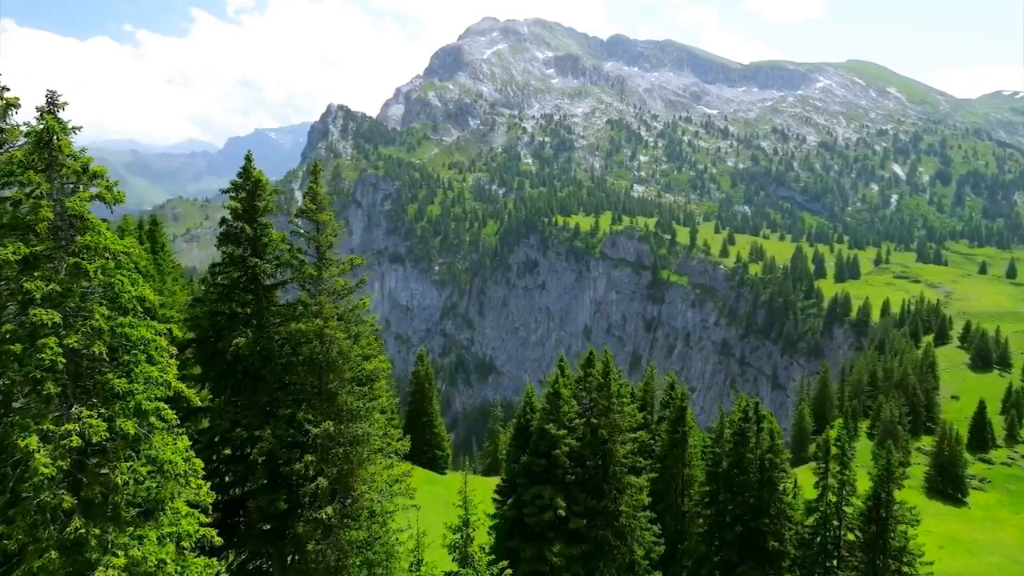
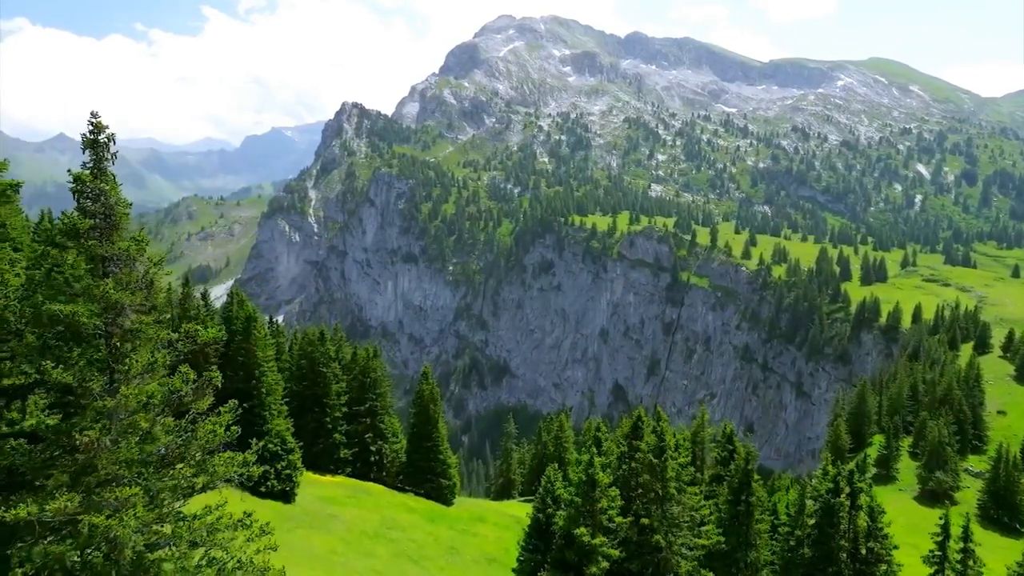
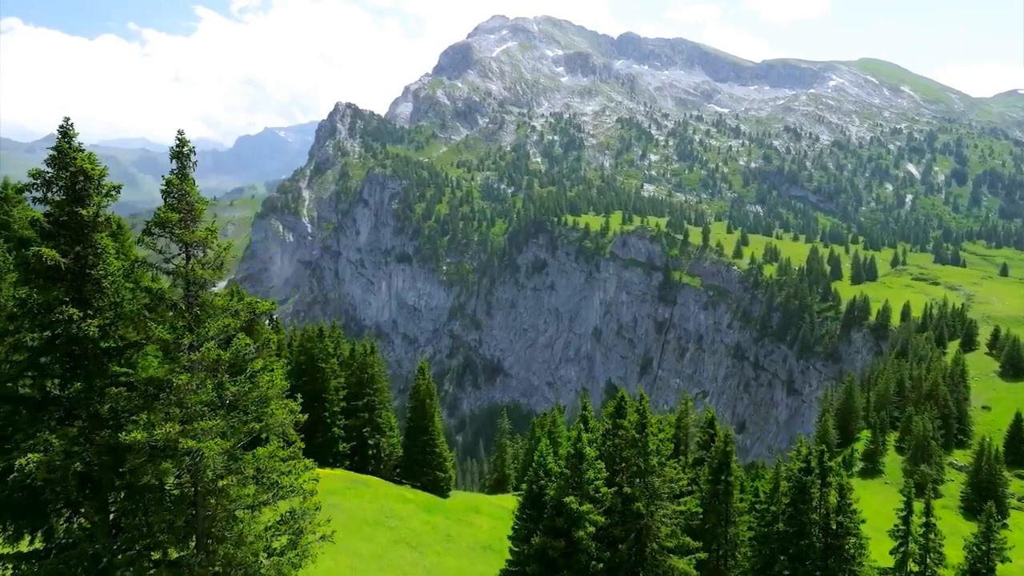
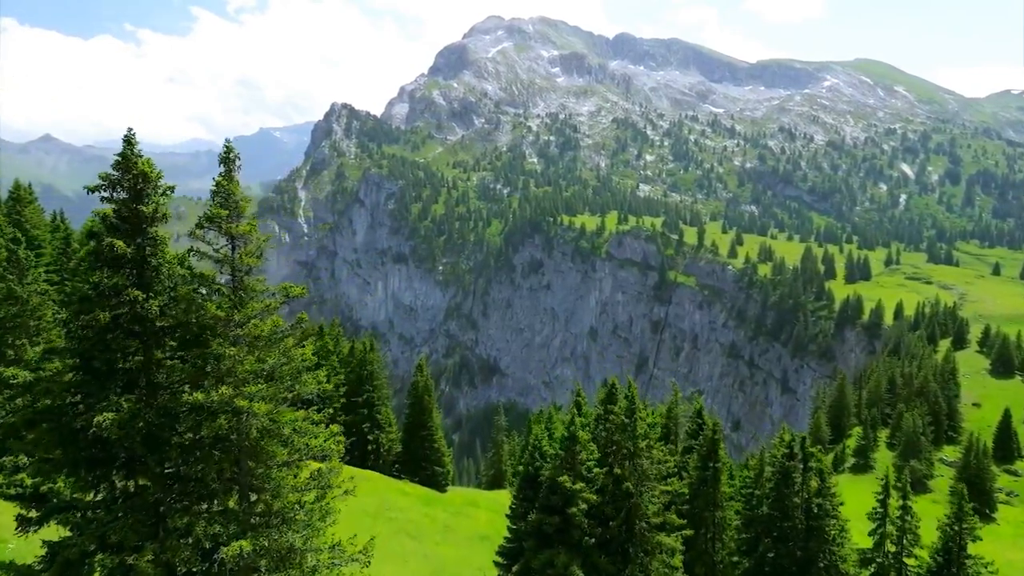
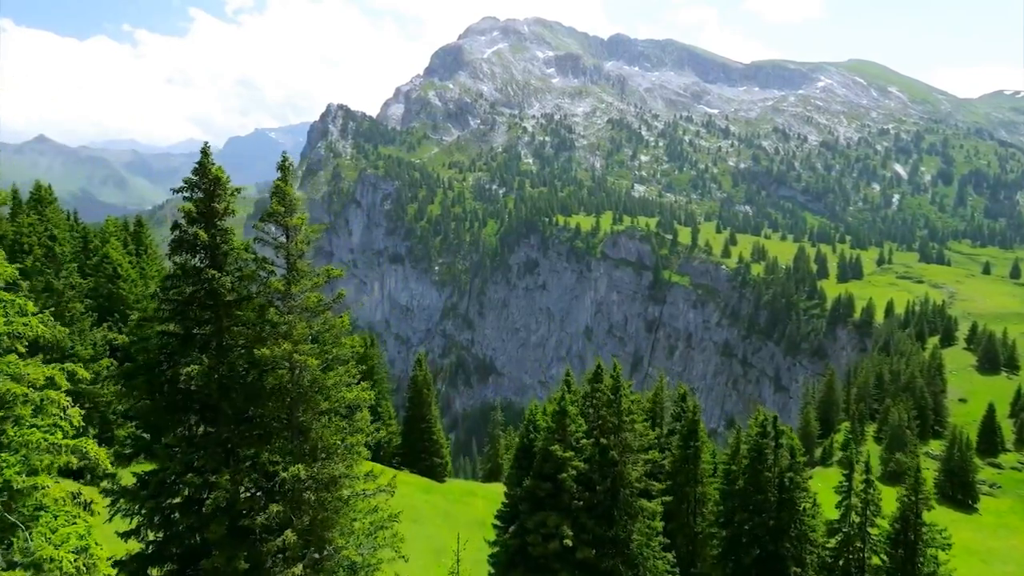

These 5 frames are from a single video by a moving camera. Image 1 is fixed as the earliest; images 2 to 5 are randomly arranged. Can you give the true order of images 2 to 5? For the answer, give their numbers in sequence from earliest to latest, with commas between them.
5, 4, 3, 2
